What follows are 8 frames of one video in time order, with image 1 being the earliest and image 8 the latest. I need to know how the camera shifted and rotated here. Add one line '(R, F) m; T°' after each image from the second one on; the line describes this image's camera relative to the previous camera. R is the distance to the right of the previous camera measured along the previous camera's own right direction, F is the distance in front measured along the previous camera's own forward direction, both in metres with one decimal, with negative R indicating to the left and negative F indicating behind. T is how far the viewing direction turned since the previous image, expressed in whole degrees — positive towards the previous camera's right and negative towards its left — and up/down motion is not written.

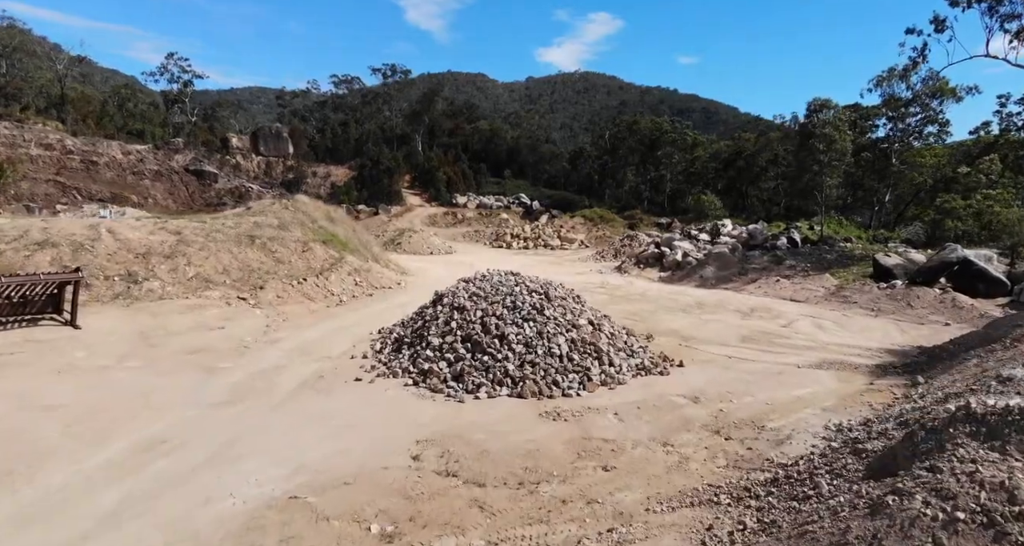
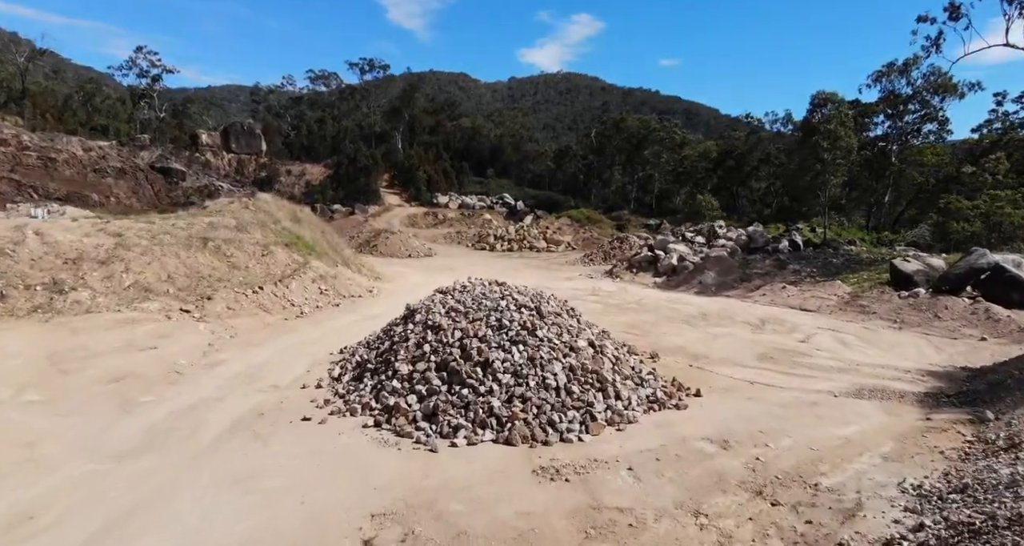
(0.0, +1.7) m; +2°
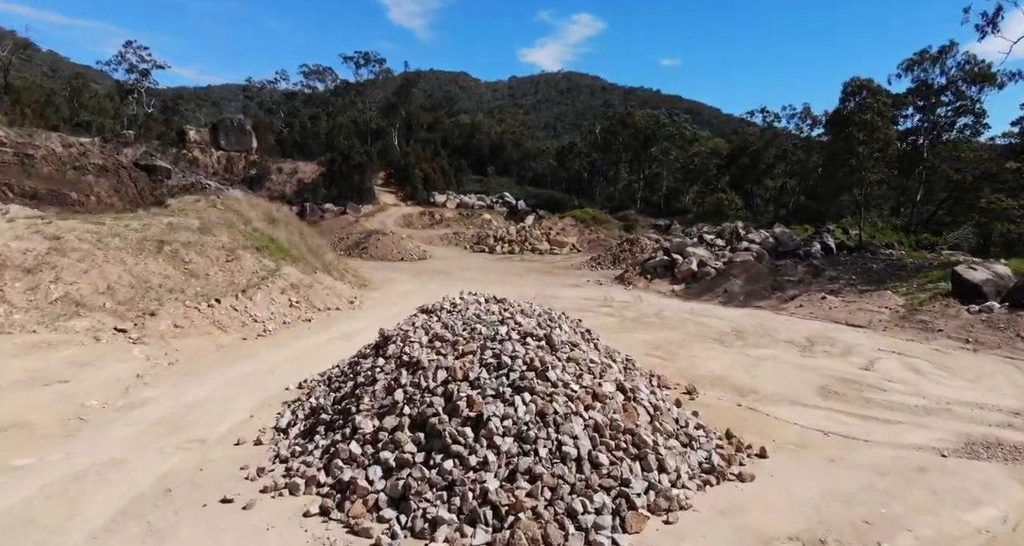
(0.0, +2.1) m; 0°
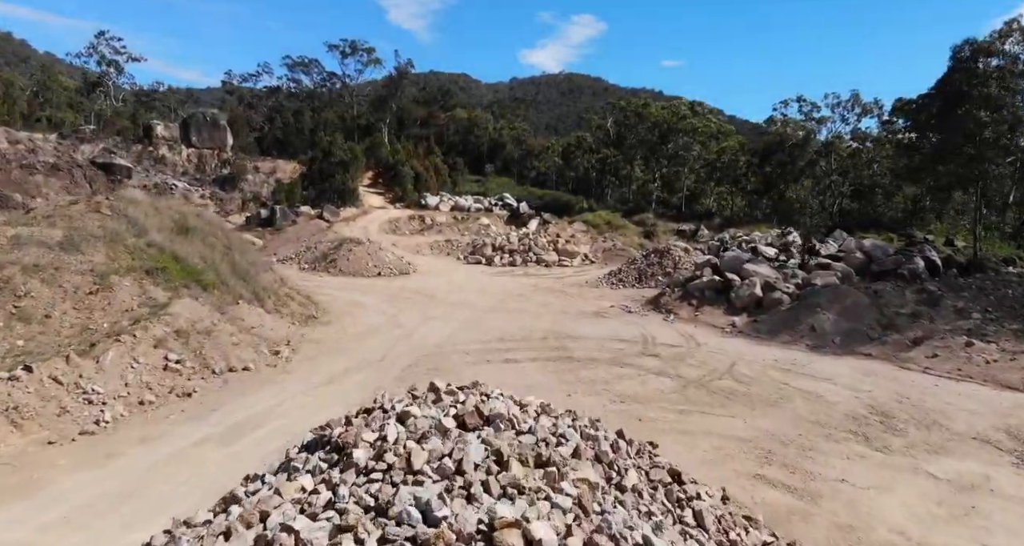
(0.0, +4.8) m; 0°
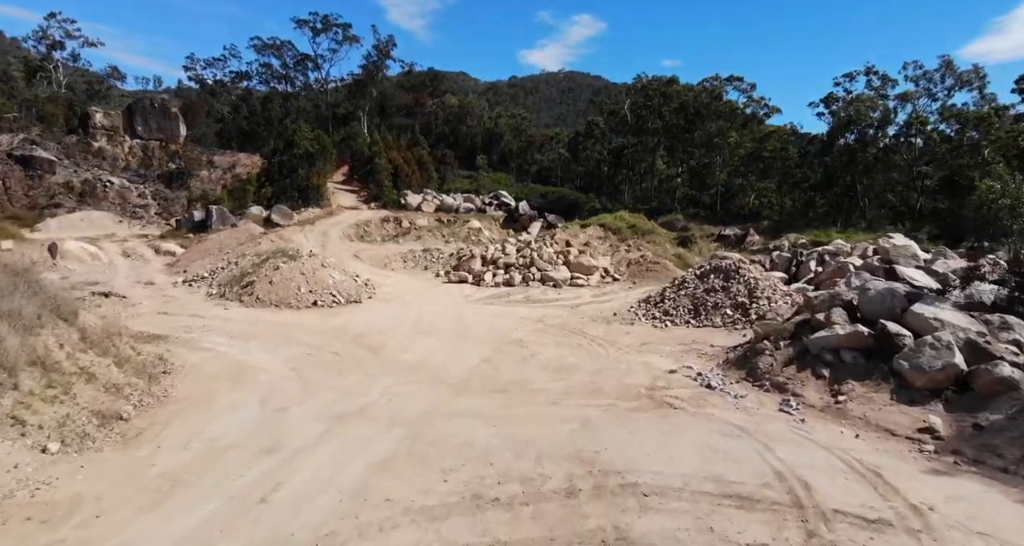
(+0.1, +6.4) m; 0°
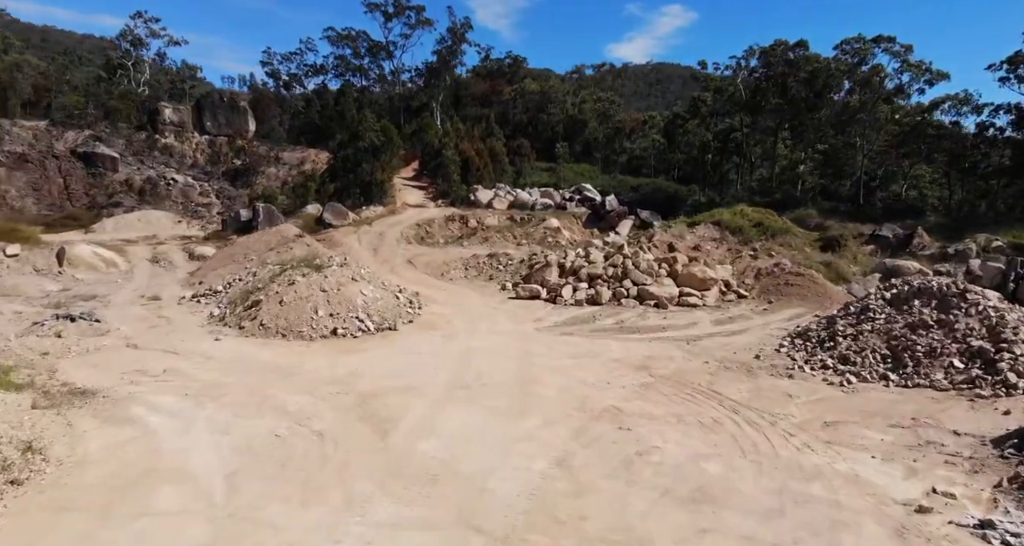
(-0.2, +4.3) m; -8°
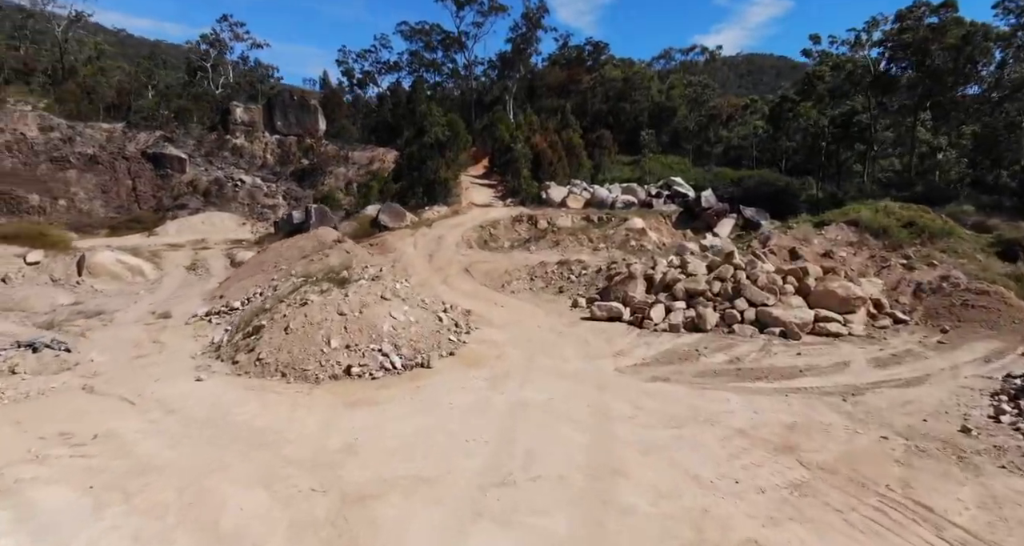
(+0.1, +2.9) m; -8°
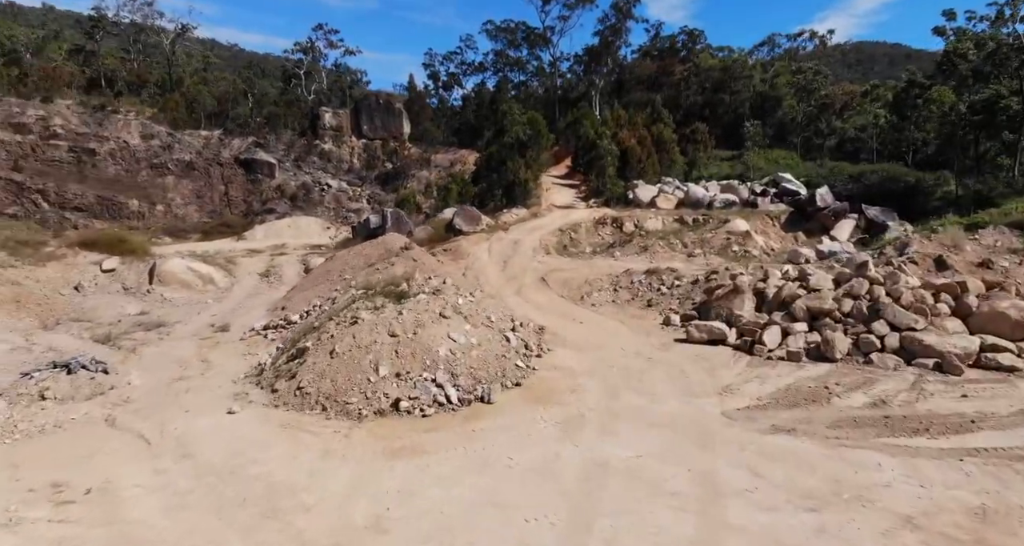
(+0.1, +1.5) m; -8°
